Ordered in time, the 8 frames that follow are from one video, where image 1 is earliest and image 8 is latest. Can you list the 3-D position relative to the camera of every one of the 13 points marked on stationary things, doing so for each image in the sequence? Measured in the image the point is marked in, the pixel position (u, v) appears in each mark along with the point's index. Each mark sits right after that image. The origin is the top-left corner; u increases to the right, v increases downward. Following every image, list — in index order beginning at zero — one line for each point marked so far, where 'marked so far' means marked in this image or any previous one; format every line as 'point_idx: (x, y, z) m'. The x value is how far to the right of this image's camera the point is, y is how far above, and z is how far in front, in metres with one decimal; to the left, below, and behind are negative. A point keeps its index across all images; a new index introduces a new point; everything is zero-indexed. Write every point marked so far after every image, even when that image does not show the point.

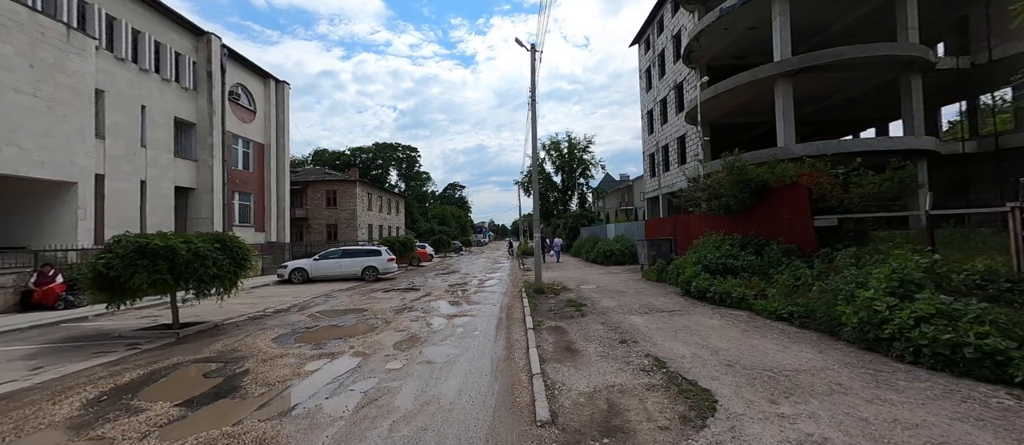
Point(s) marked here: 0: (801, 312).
0: (+4.9, -1.5, +6.3) m
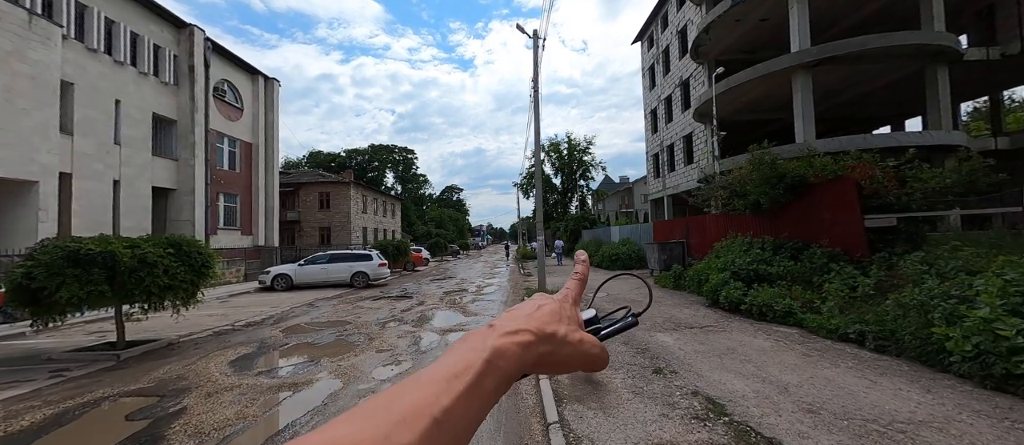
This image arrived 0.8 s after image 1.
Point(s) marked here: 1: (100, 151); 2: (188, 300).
0: (+5.0, -1.5, +5.1) m
1: (-19.7, +3.4, +17.9) m
2: (-6.9, -1.6, +8.0) m
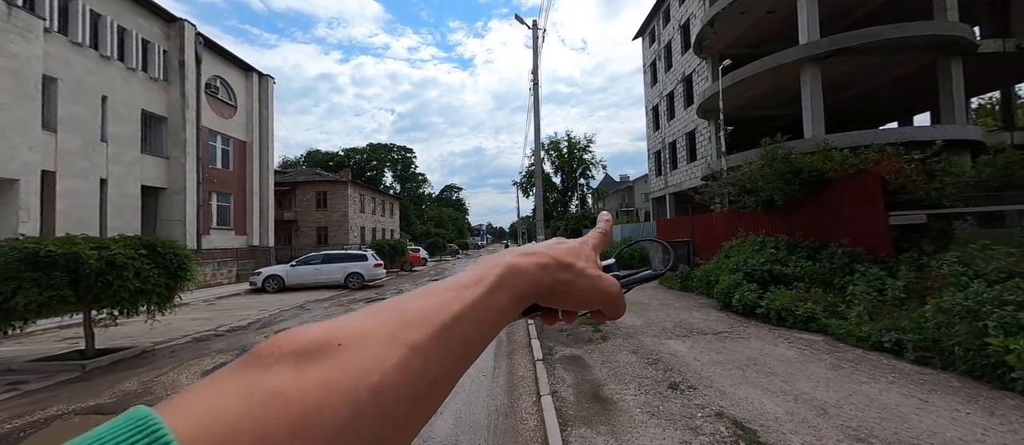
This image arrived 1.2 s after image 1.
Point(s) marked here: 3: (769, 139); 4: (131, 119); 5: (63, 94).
0: (+5.0, -1.5, +4.6) m
1: (-19.7, +3.4, +17.3) m
2: (-7.0, -1.6, +7.4) m
3: (+7.0, +2.3, +10.1) m
4: (-19.7, +5.4, +19.4) m
5: (-19.9, +5.7, +16.6) m
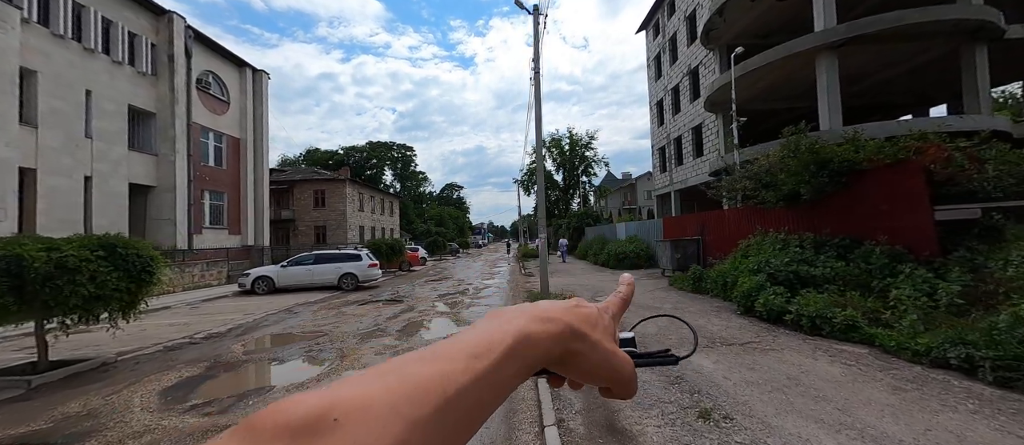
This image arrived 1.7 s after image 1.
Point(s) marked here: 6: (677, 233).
0: (+5.0, -1.4, +3.8) m
1: (-19.7, +3.5, +16.7) m
2: (-7.0, -1.6, +6.7) m
3: (+7.0, +2.4, +9.3) m
4: (-19.7, +5.4, +18.7) m
5: (-19.9, +5.7, +15.9) m
6: (+7.1, -0.4, +16.1) m
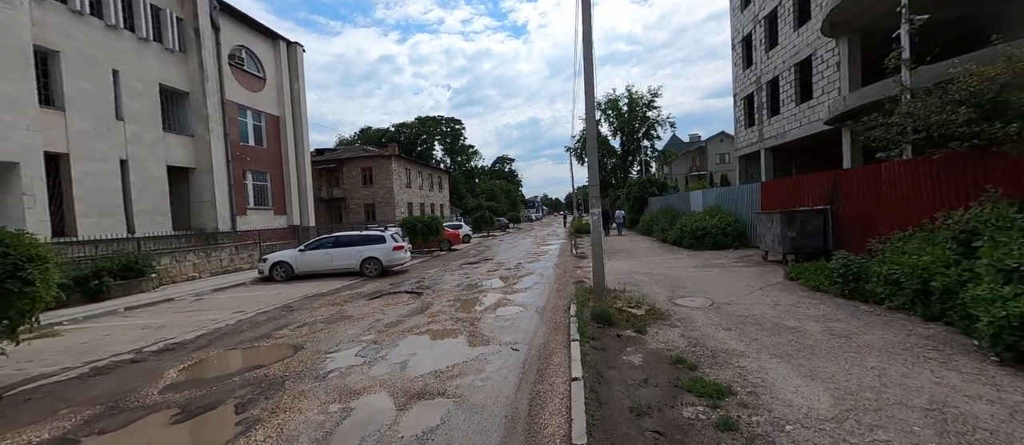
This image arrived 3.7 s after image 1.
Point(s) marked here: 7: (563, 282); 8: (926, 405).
0: (+4.7, -1.2, +0.2) m
1: (-17.9, +4.1, +16.2) m
2: (-6.6, -1.4, +4.8) m
3: (+7.4, +3.0, +5.0) m
4: (-17.6, +6.2, +18.1) m
5: (-18.2, +6.3, +15.3) m
6: (+8.7, +0.7, +11.8) m
7: (+1.4, -1.7, +10.3) m
8: (+3.3, -1.5, +3.0) m
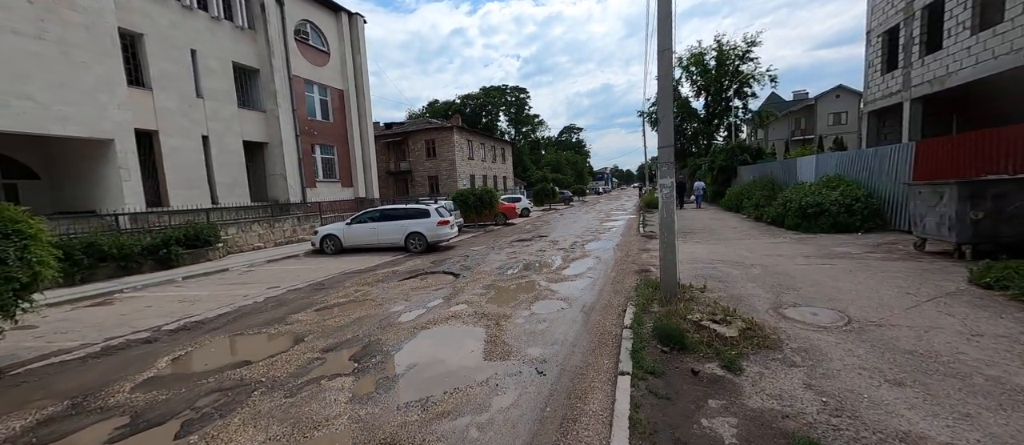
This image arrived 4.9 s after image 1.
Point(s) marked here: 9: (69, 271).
0: (+3.9, -1.4, -2.2) m
1: (-15.3, +5.5, +17.3) m
2: (-6.4, -1.1, +4.5) m
3: (+7.5, +3.1, +1.8) m
4: (-14.7, +7.6, +19.0) m
5: (-15.8, +7.6, +16.4) m
6: (+10.0, +1.2, +8.4) m
7: (+2.5, -1.1, +8.4) m
8: (+3.1, -1.4, +0.9) m
9: (-11.1, -1.2, +9.4) m
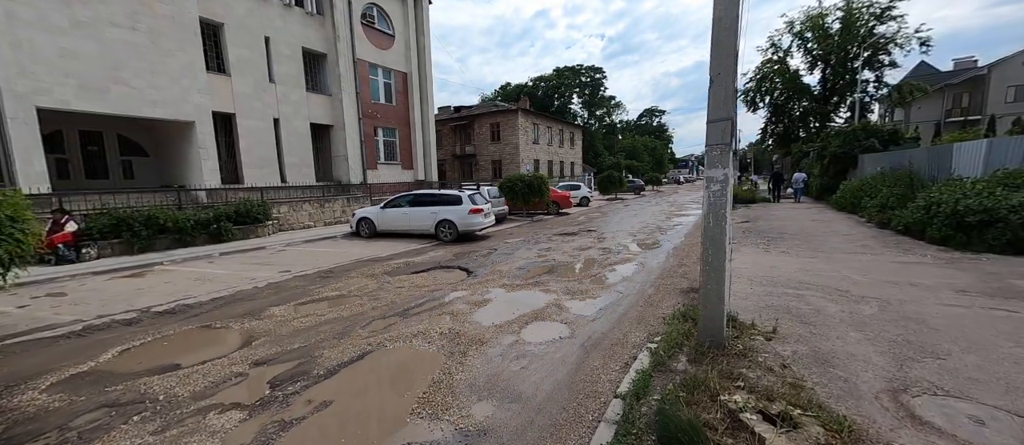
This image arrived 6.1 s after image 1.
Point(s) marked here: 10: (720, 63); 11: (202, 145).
0: (+1.9, -1.9, -4.1) m
1: (-12.7, +6.6, +18.5) m
2: (-6.8, -0.8, +4.4) m
3: (+6.4, +2.6, -1.2) m
4: (-11.6, +8.8, +19.9) m
5: (-13.2, +8.7, +17.6) m
6: (+10.1, +0.8, +4.9) m
7: (+2.7, -1.1, +6.5) m
8: (+1.7, -1.8, -1.0) m
9: (-10.4, -0.5, +10.1) m
10: (+2.1, +1.6, +3.7) m
11: (-13.3, +3.4, +15.9) m
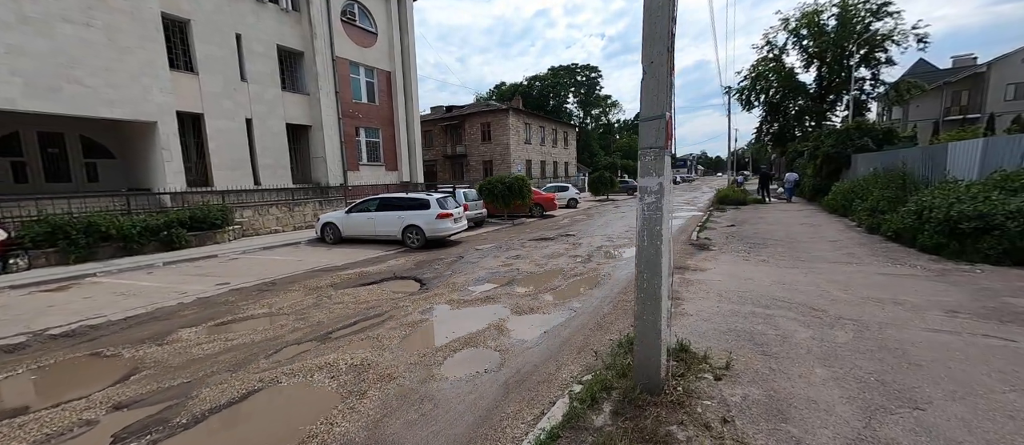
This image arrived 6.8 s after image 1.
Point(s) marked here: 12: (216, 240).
0: (+1.0, -2.0, -4.8) m
1: (-13.6, +6.4, +17.8) m
2: (-7.7, -0.9, +3.8) m
3: (+5.4, +2.4, -1.9) m
4: (-12.6, +8.6, +19.2) m
5: (-14.2, +8.5, +16.9) m
6: (+9.2, +0.7, +4.2) m
7: (+1.8, -1.3, +5.8) m
8: (+0.8, -1.9, -1.6) m
9: (-11.3, -0.7, +9.5) m
10: (+1.2, +1.4, +3.1) m
11: (-14.2, +3.2, +15.3) m
12: (-9.9, -0.6, +12.5) m
